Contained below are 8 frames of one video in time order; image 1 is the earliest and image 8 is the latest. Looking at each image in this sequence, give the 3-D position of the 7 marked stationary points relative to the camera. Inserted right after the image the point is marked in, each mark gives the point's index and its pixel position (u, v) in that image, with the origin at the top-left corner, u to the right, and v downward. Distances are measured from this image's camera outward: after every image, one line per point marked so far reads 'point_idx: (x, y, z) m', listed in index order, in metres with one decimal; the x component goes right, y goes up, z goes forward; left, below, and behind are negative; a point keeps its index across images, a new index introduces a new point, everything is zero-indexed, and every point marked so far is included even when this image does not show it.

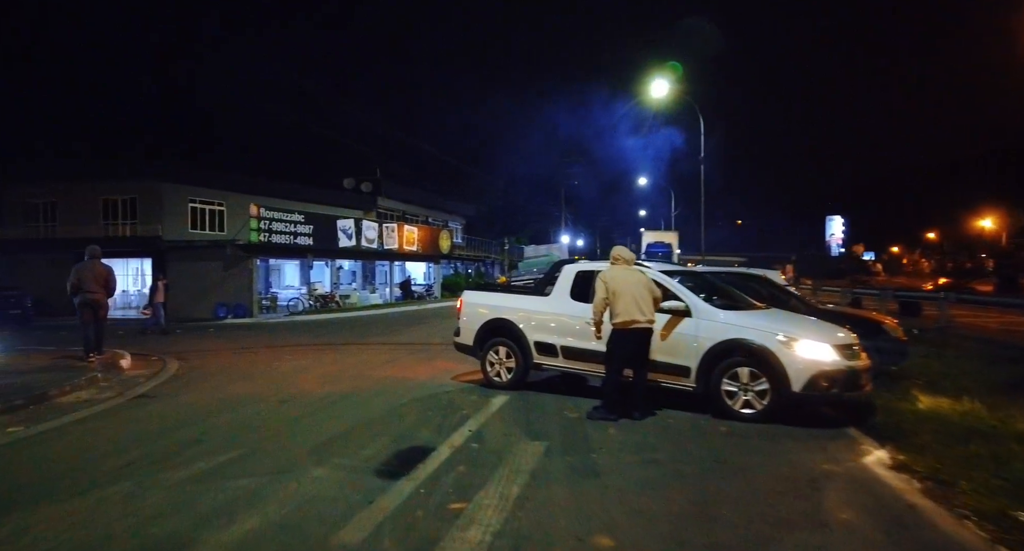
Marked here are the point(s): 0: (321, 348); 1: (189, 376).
0: (-4.5, -1.7, +16.2) m
1: (-5.7, -1.8, +12.5) m
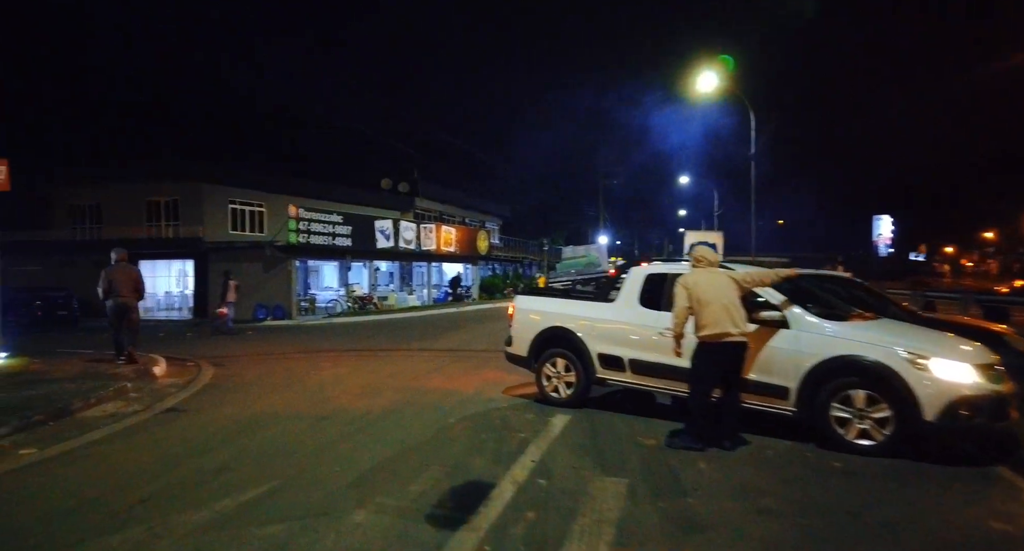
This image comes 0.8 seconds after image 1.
0: (-3.5, -1.8, +15.6) m
1: (-4.8, -1.9, +11.9) m
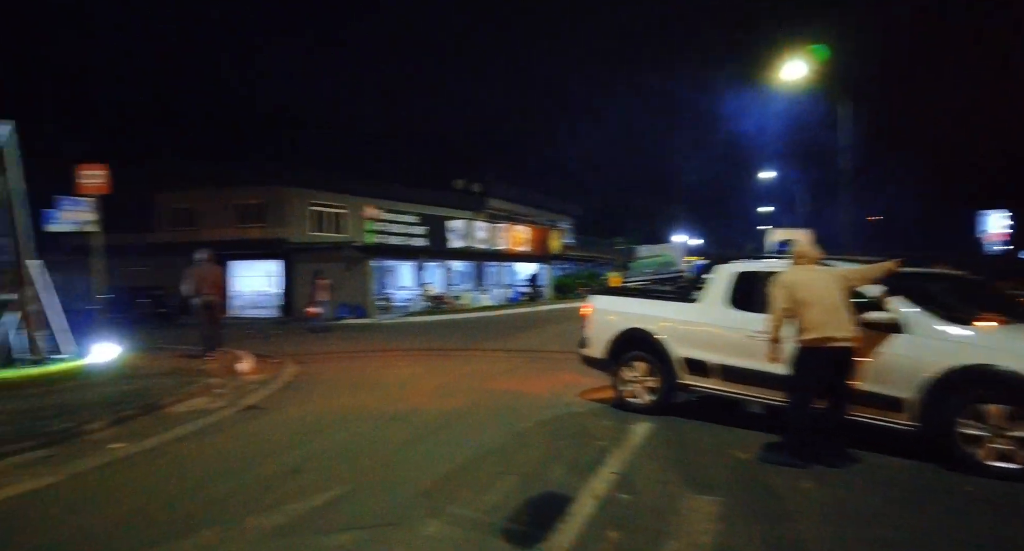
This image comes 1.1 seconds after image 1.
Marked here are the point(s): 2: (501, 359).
0: (-1.8, -1.8, +15.6) m
1: (-3.6, -1.9, +12.1) m
2: (-0.1, -1.8, +14.9) m
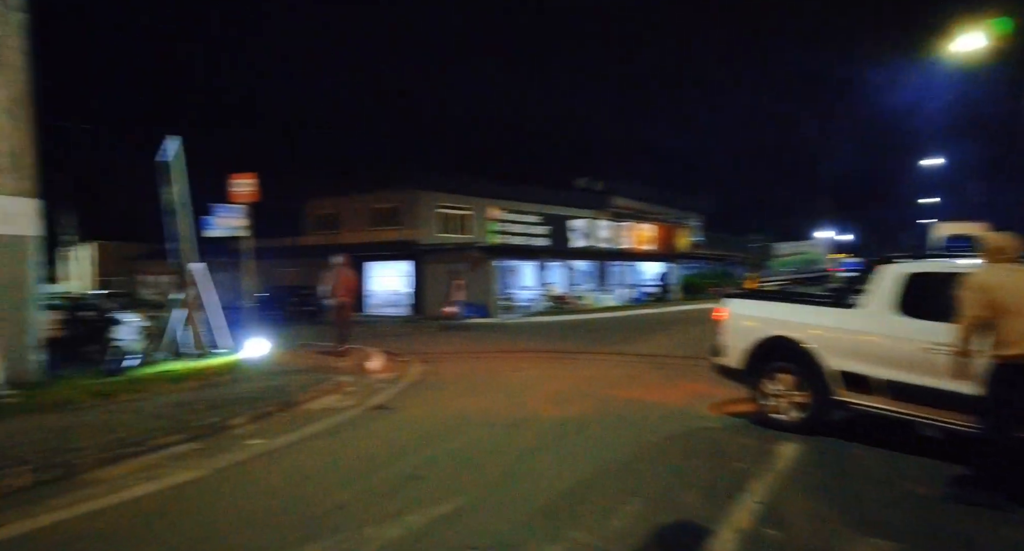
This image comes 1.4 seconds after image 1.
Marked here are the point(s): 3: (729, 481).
0: (+0.9, -1.8, +15.3) m
1: (-1.5, -1.9, +12.1) m
2: (+2.4, -1.8, +14.3) m
3: (+1.5, -1.4, +4.9) m
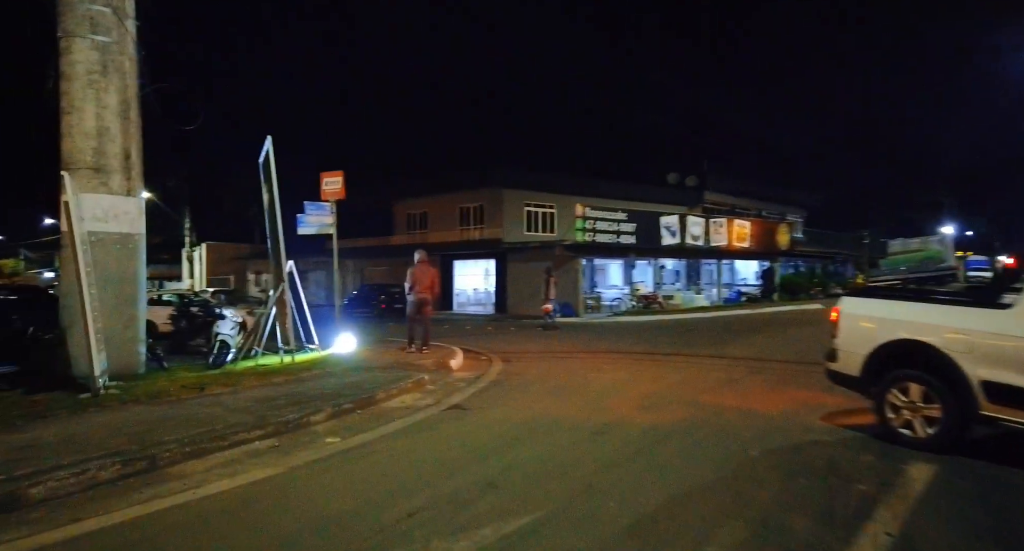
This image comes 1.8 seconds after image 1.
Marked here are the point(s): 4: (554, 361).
0: (+2.6, -1.7, +14.6) m
1: (0.0, -1.8, +11.8) m
2: (+4.1, -1.7, +13.5) m
3: (+2.0, -1.4, +4.2) m
4: (+0.9, -1.8, +14.9) m
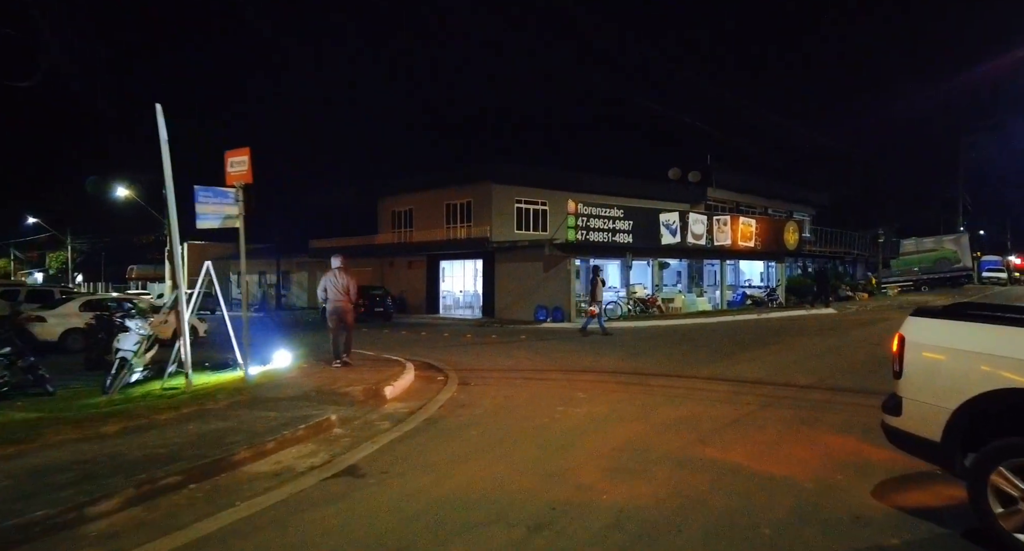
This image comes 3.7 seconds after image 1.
0: (+1.9, -1.8, +11.9) m
1: (-0.8, -1.9, +9.1) m
2: (+3.3, -1.8, +10.7) m
3: (+1.2, -1.4, +1.5) m
4: (+0.1, -1.9, +12.1) m
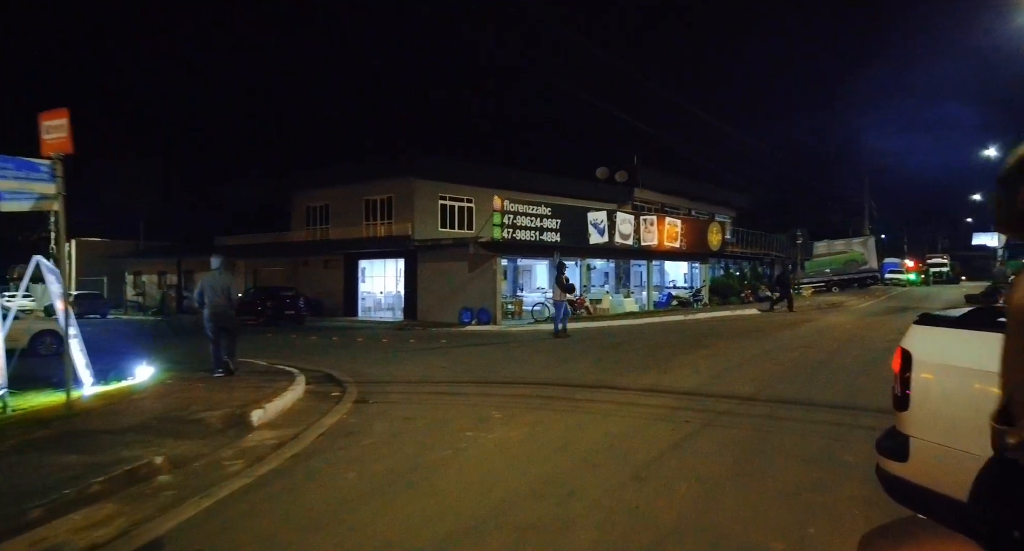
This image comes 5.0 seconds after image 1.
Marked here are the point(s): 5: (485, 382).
0: (+0.5, -1.8, +10.2) m
1: (-1.9, -1.9, +7.1) m
2: (+2.0, -1.8, +9.2) m
3: (+0.9, -1.4, -0.2) m
4: (-1.3, -1.9, +10.3) m
5: (-0.5, -1.9, +12.5) m
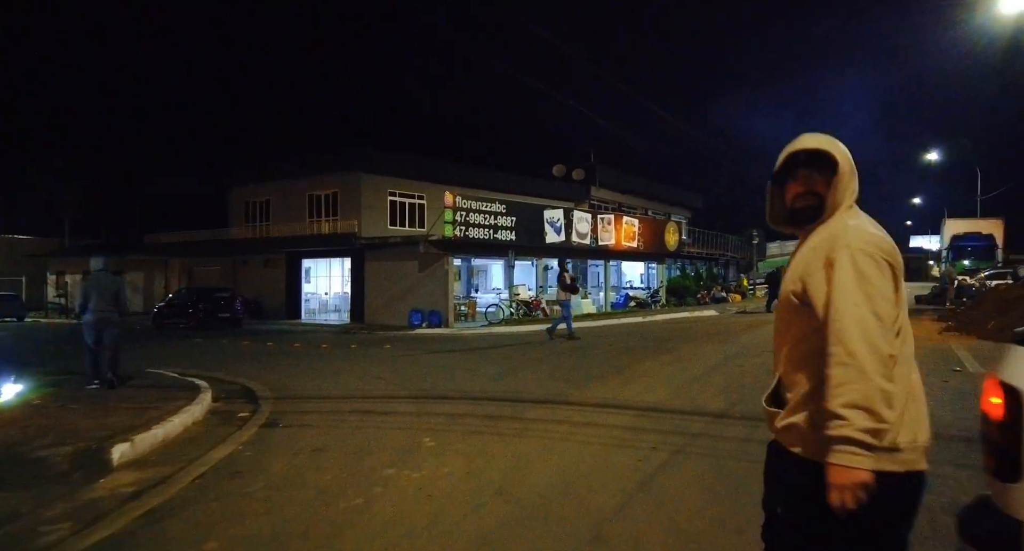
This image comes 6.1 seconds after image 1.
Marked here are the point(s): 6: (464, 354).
0: (-0.3, -1.8, +8.6) m
1: (-2.5, -1.9, +5.4) m
2: (+1.3, -1.8, +7.7) m
3: (+0.7, -1.4, -1.8) m
4: (-2.0, -1.9, +8.6) m
5: (-1.4, -1.9, +10.8) m
6: (-1.3, -2.1, +19.0) m
